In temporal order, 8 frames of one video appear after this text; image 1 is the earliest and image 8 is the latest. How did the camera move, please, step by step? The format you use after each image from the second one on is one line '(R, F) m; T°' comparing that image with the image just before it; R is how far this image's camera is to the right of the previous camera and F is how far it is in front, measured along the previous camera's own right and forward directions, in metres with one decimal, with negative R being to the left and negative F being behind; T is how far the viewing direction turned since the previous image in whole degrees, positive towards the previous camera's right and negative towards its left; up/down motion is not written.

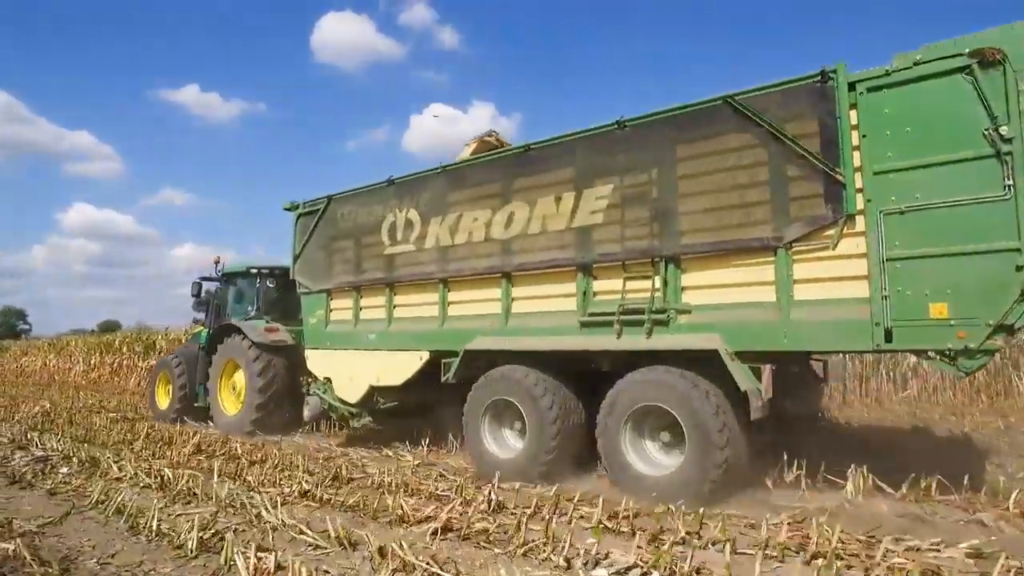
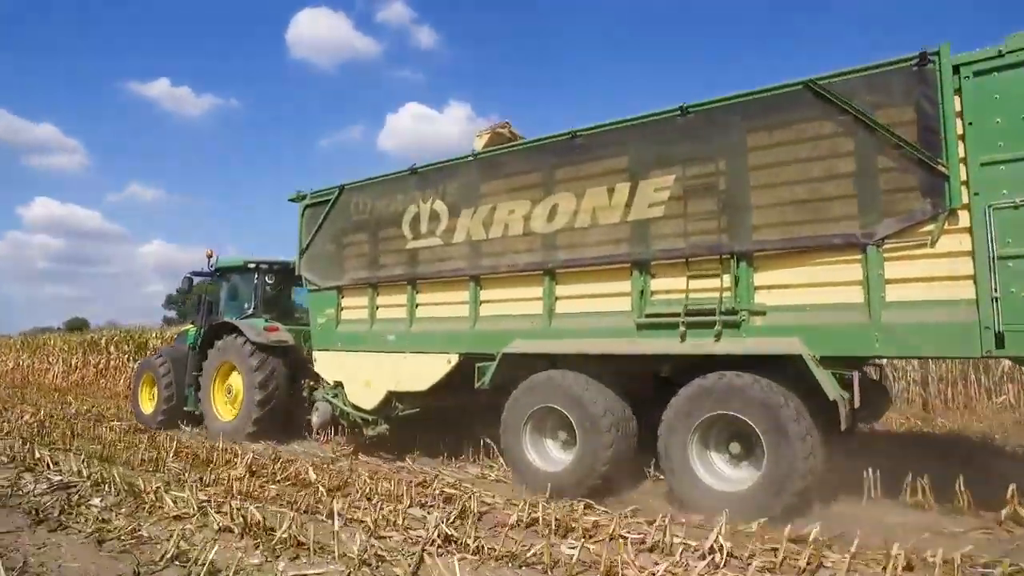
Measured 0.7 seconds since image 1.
(-0.7, +0.5) m; +3°
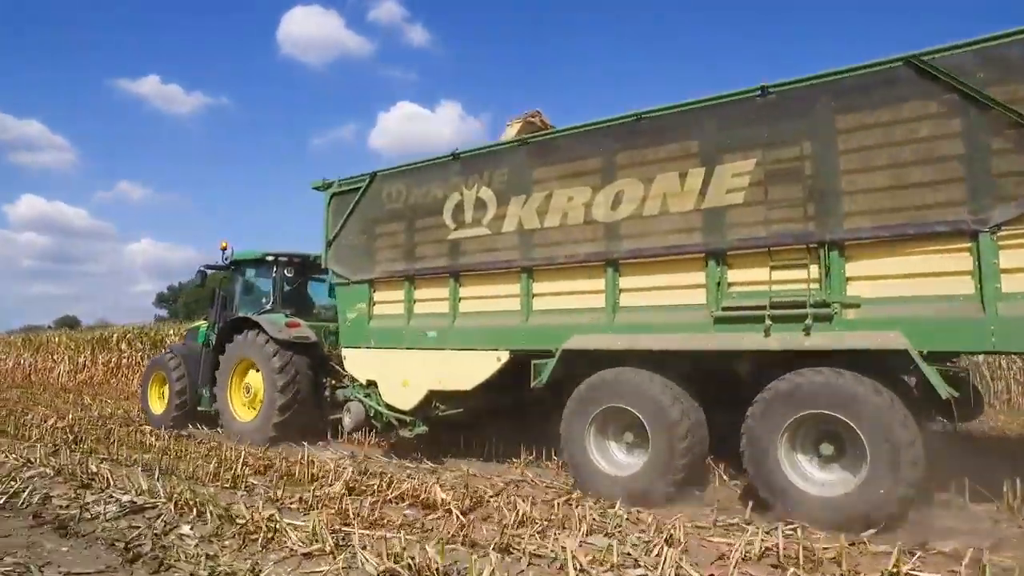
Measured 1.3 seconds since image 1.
(-0.6, +0.4) m; +1°
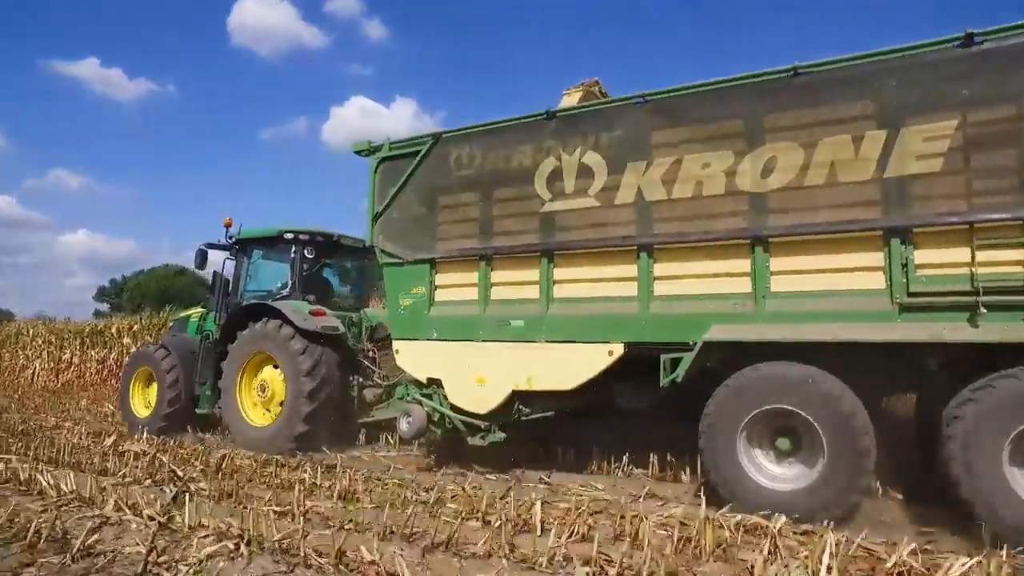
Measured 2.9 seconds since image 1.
(-1.3, +1.0) m; +5°
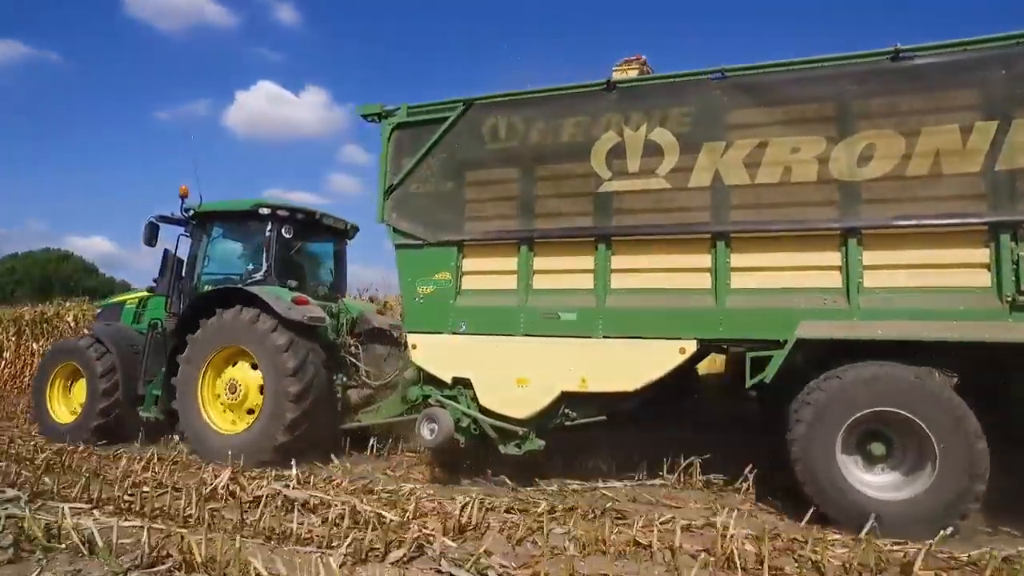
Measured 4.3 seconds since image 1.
(-1.1, +0.7) m; +9°
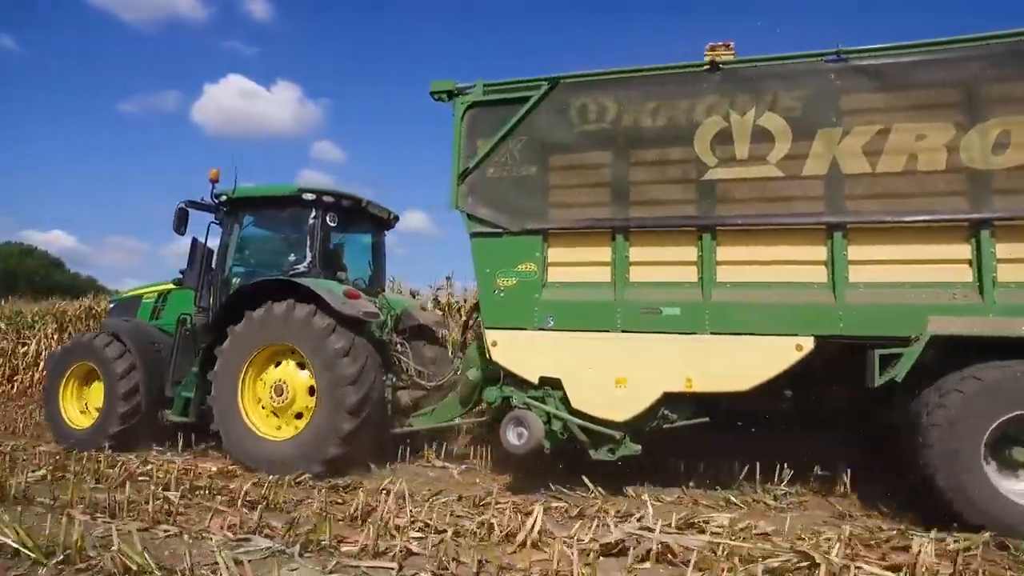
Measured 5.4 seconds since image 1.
(-0.9, +0.4) m; +3°
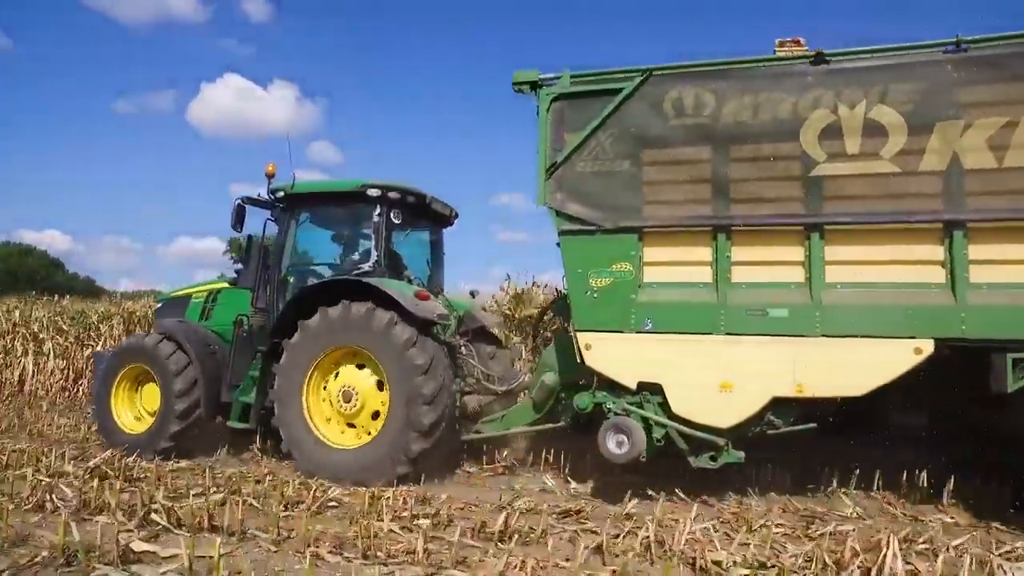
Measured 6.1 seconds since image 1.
(-0.7, +0.2) m; +1°
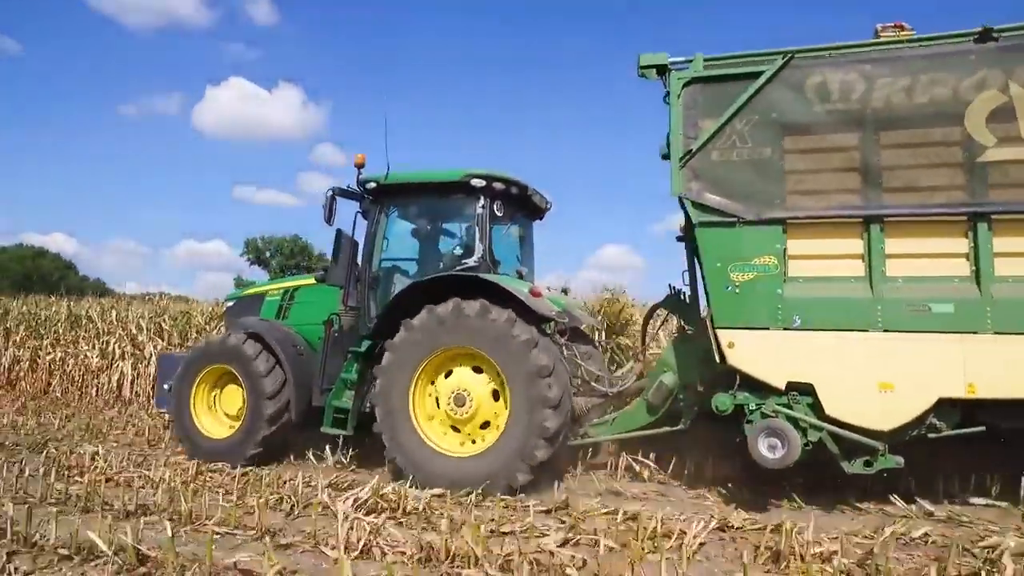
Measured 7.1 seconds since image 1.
(-1.0, +0.3) m; 0°
